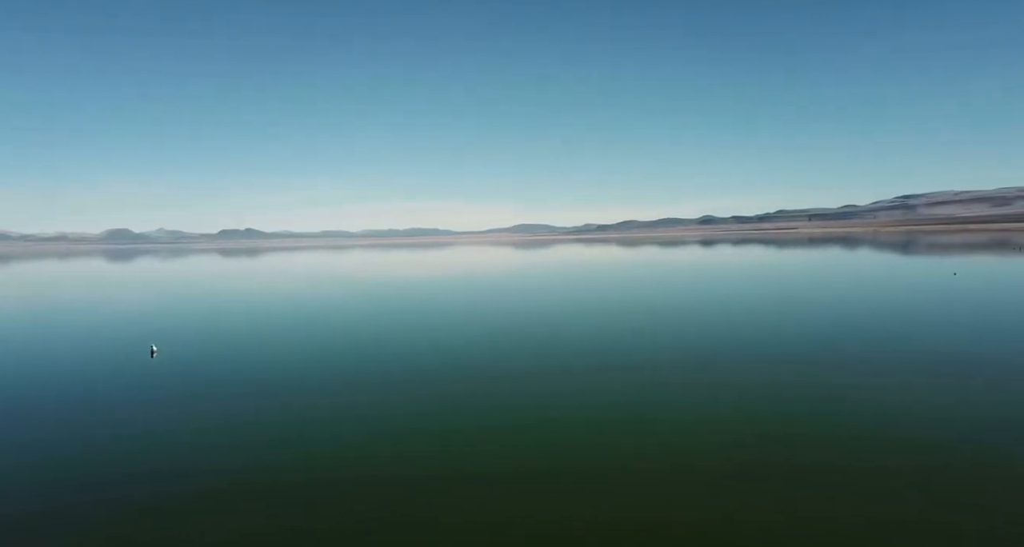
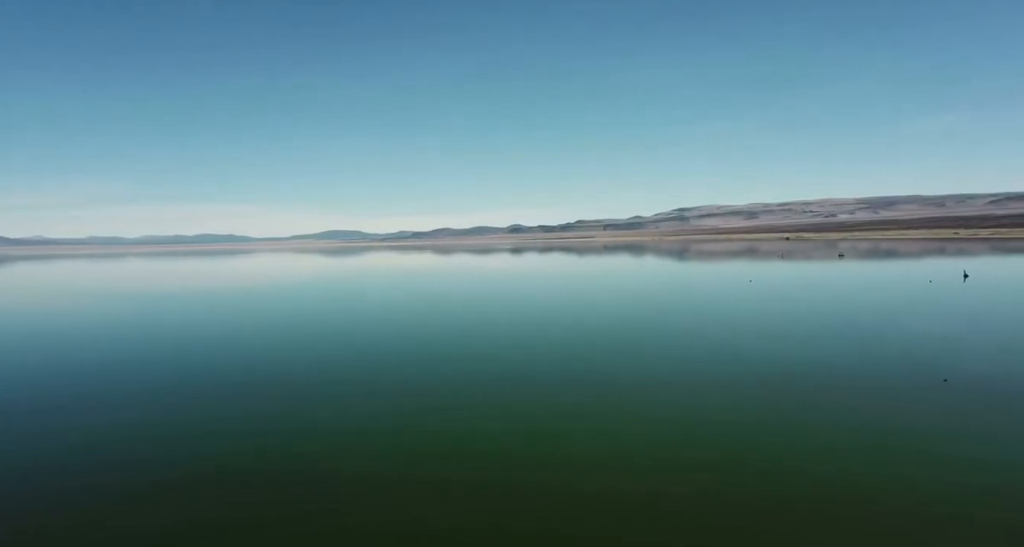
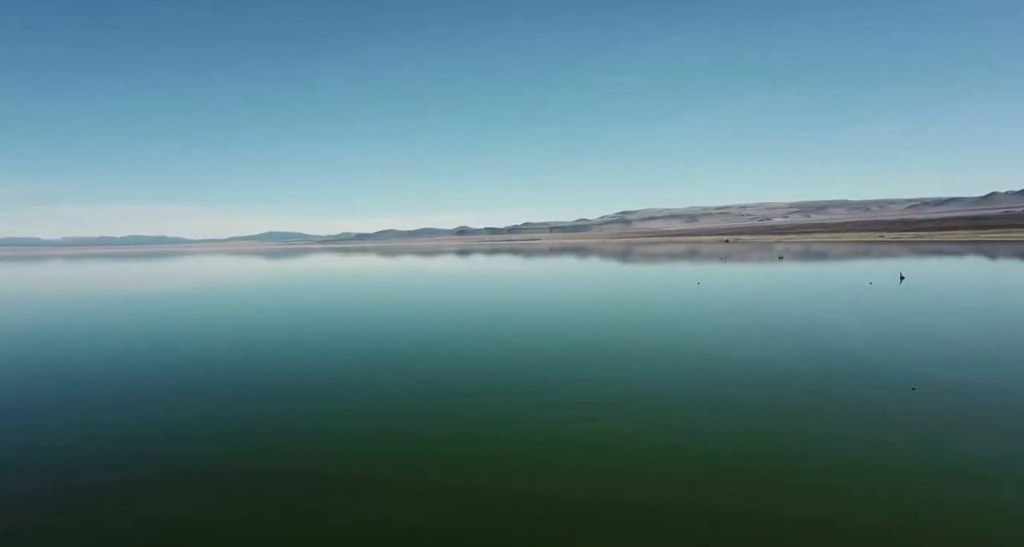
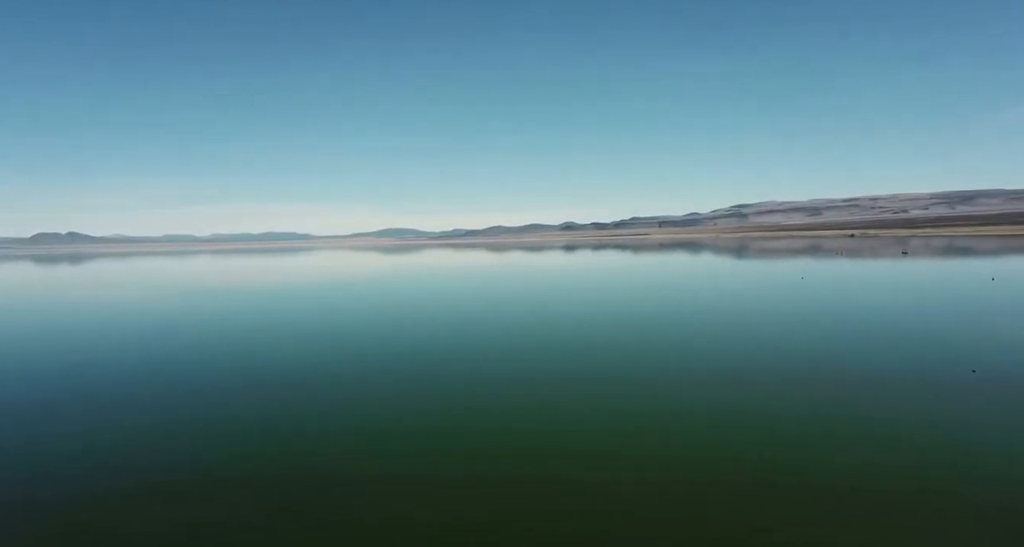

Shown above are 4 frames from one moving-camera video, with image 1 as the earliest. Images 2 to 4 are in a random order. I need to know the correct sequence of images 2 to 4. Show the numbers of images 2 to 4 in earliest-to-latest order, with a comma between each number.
4, 2, 3
